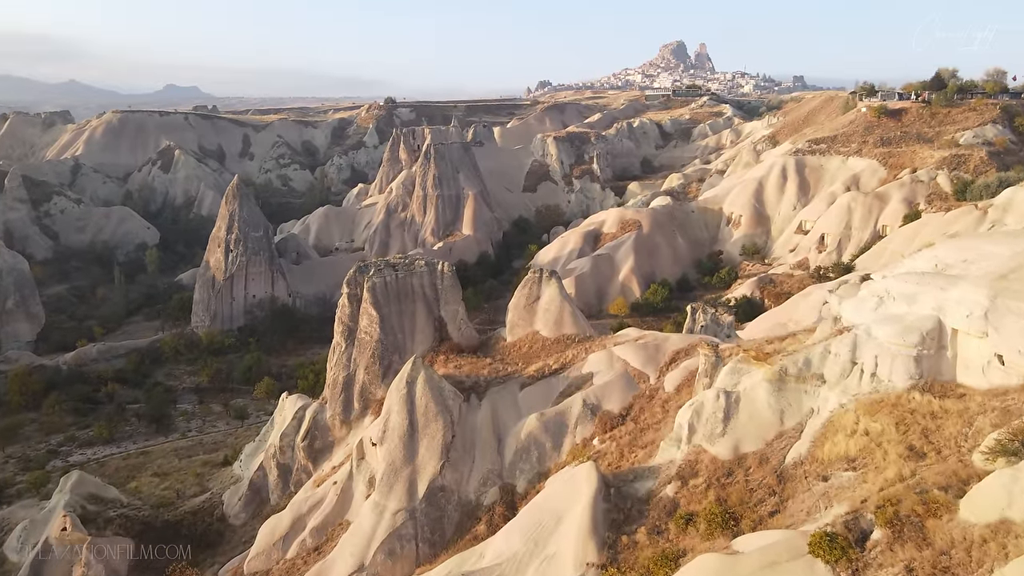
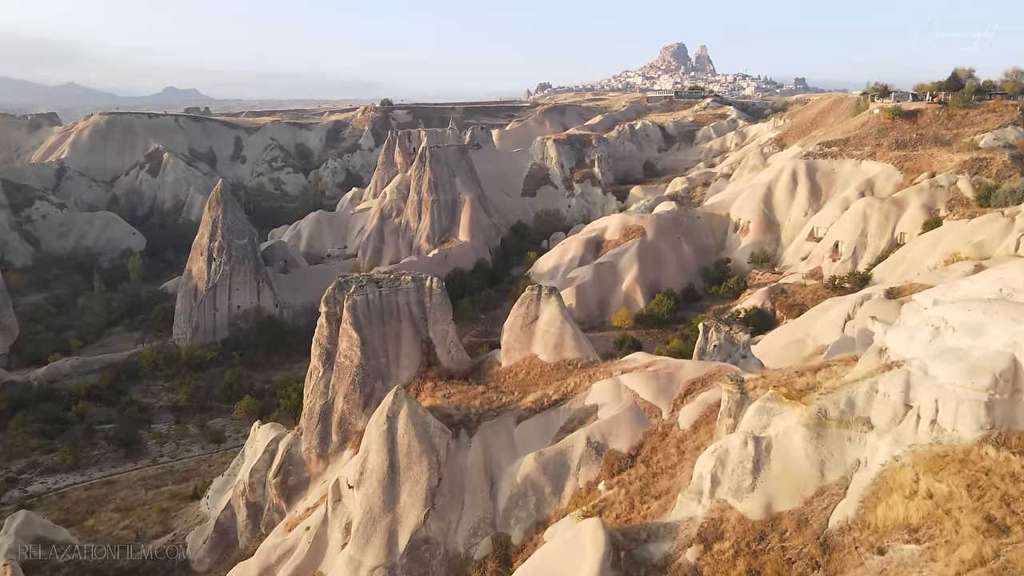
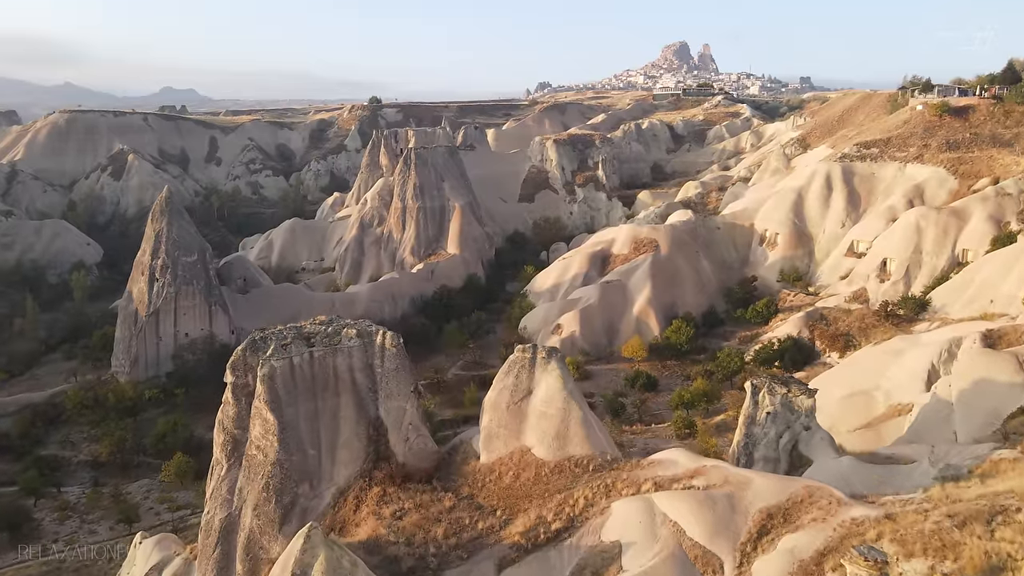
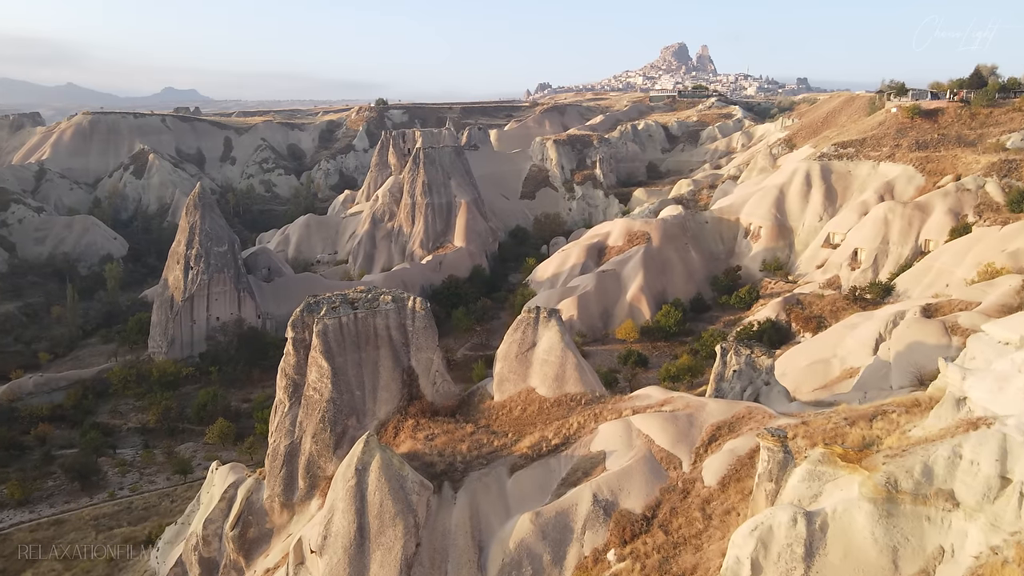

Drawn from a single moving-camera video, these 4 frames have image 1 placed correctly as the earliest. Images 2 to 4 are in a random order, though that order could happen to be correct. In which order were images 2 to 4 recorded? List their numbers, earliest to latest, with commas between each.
2, 4, 3
